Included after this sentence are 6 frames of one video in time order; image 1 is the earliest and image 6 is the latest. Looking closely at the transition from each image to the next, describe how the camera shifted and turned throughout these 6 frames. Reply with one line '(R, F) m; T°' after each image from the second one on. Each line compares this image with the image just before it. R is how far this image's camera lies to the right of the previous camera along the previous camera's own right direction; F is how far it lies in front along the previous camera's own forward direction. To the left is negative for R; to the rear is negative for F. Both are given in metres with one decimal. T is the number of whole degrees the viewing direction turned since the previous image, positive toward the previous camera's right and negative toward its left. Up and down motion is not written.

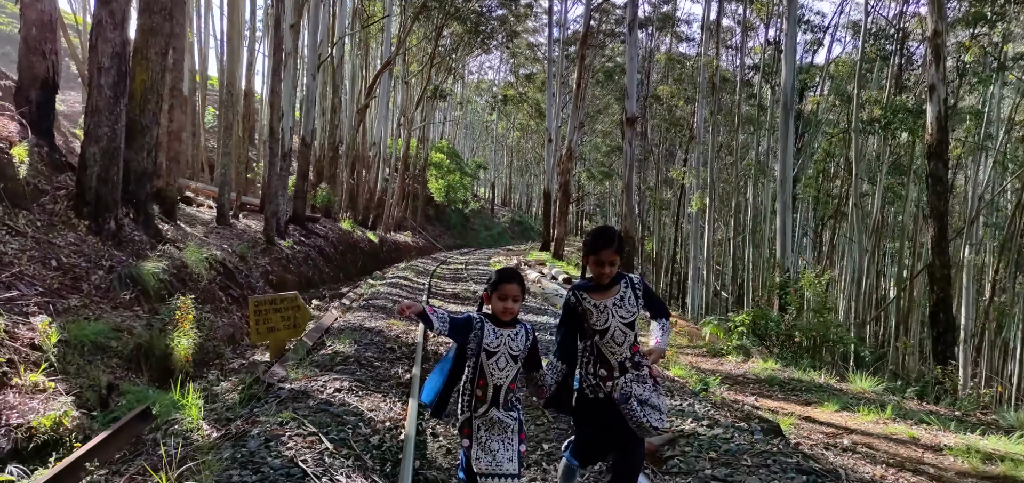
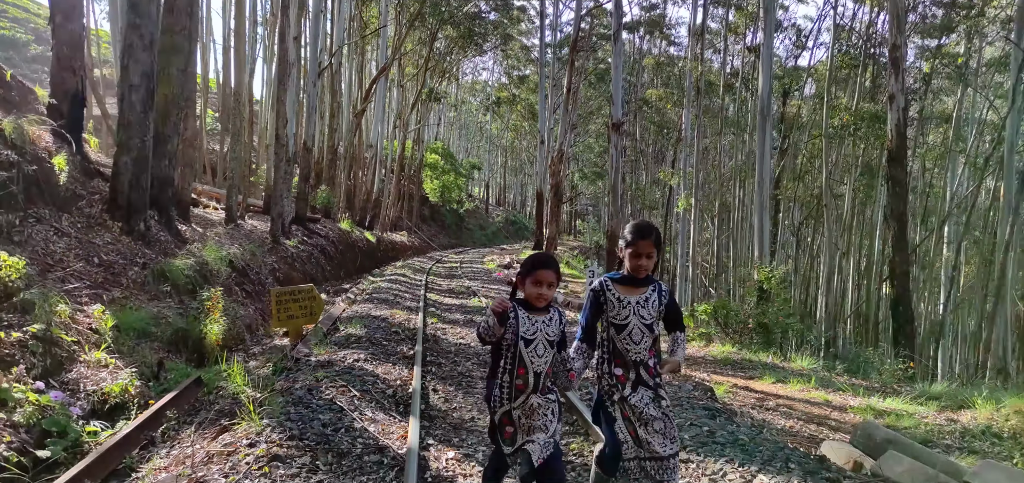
(+0.1, -1.0) m; 0°
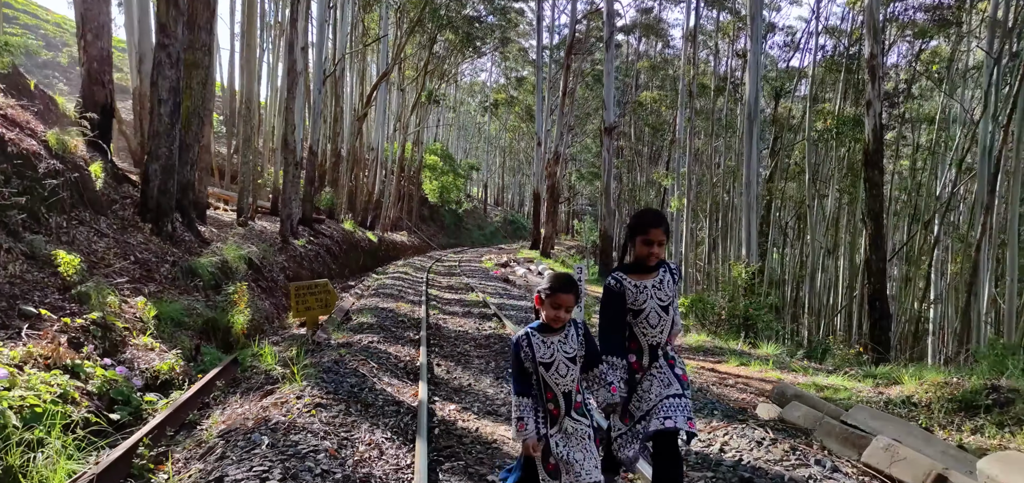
(+0.1, -0.9) m; 0°
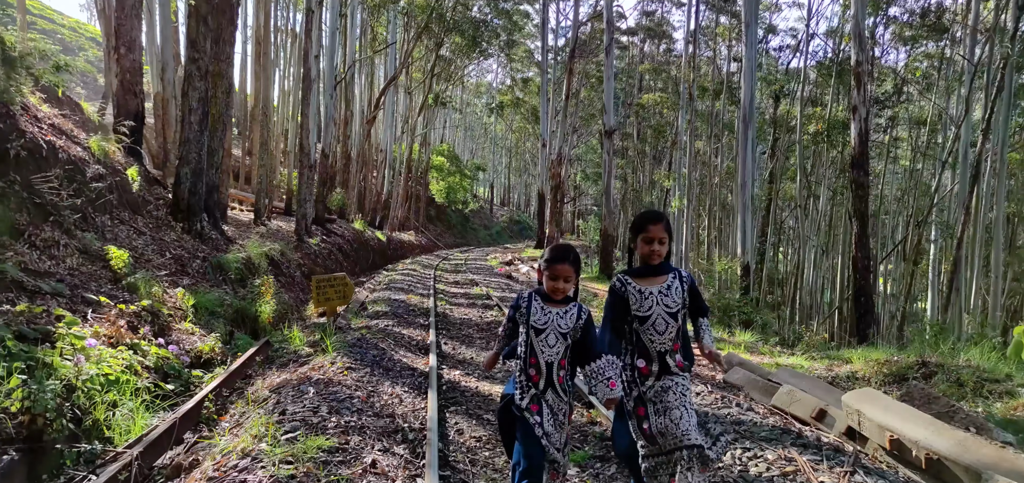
(+0.1, -0.9) m; 0°
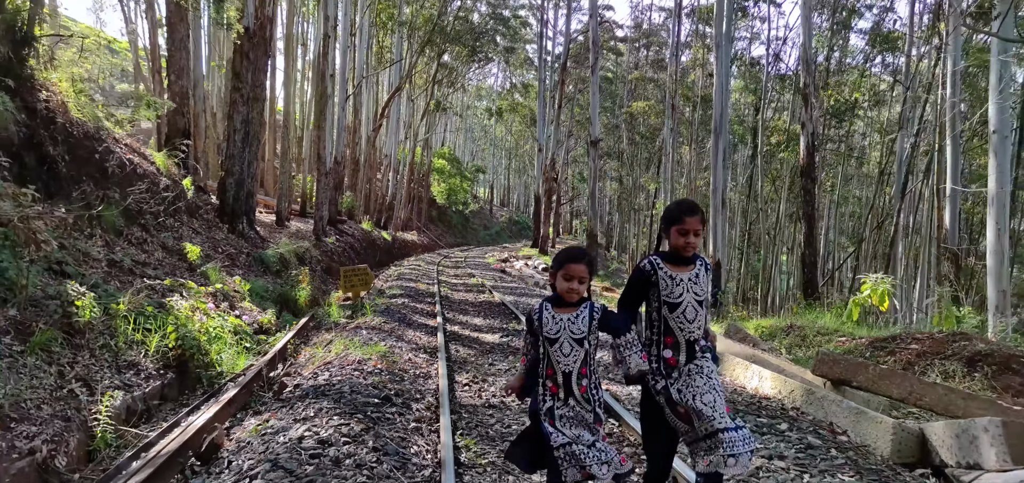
(+0.2, -2.2) m; 0°
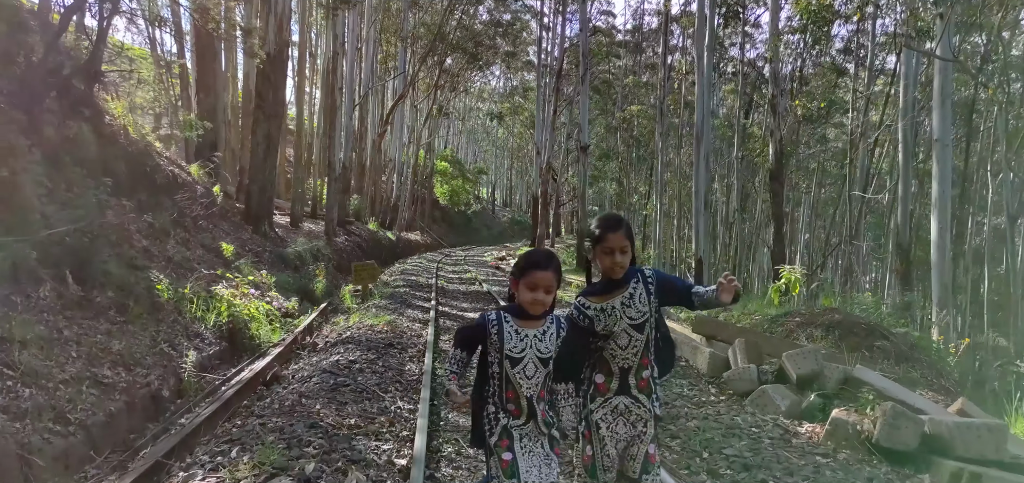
(+0.3, -1.7) m; 0°
